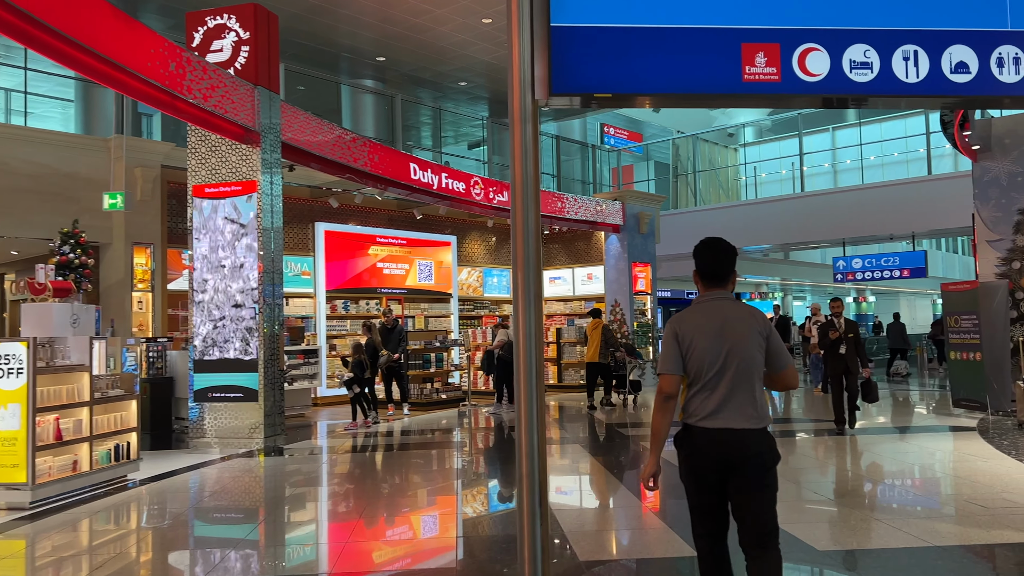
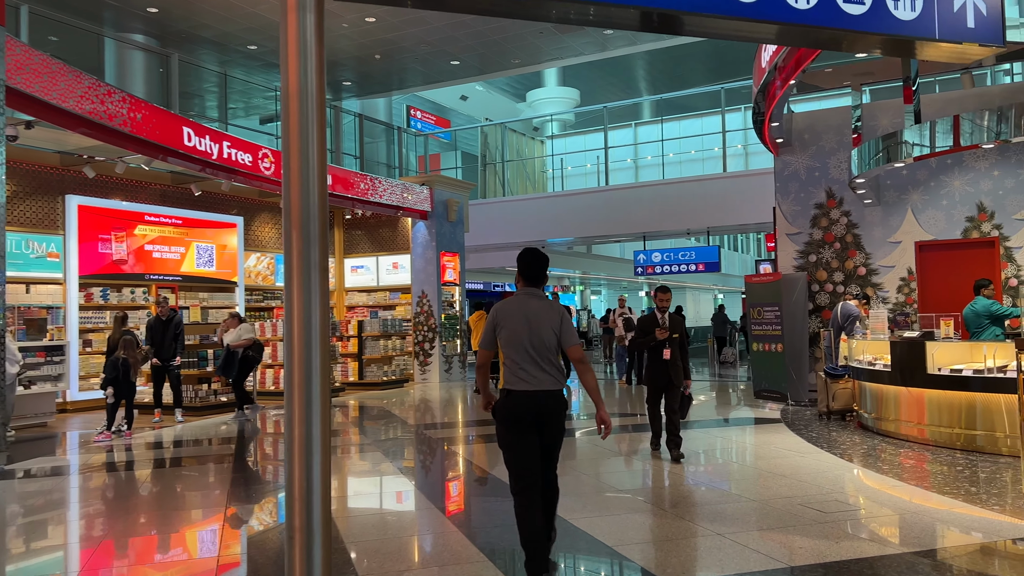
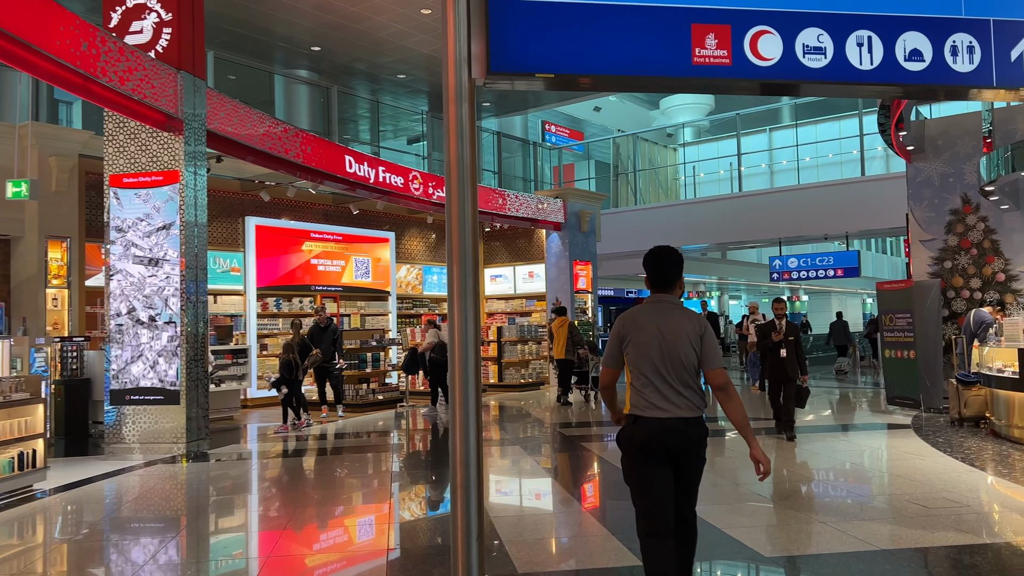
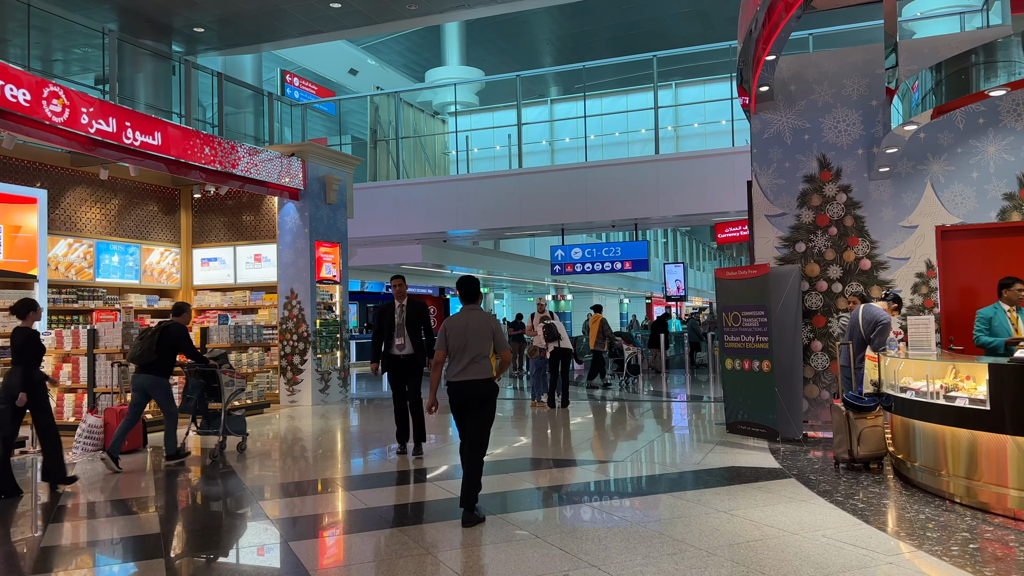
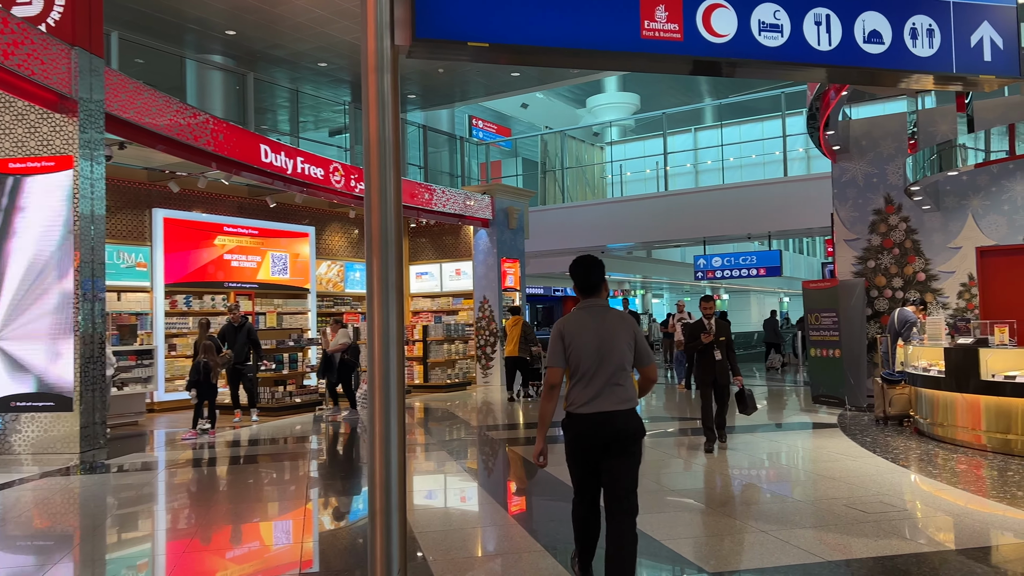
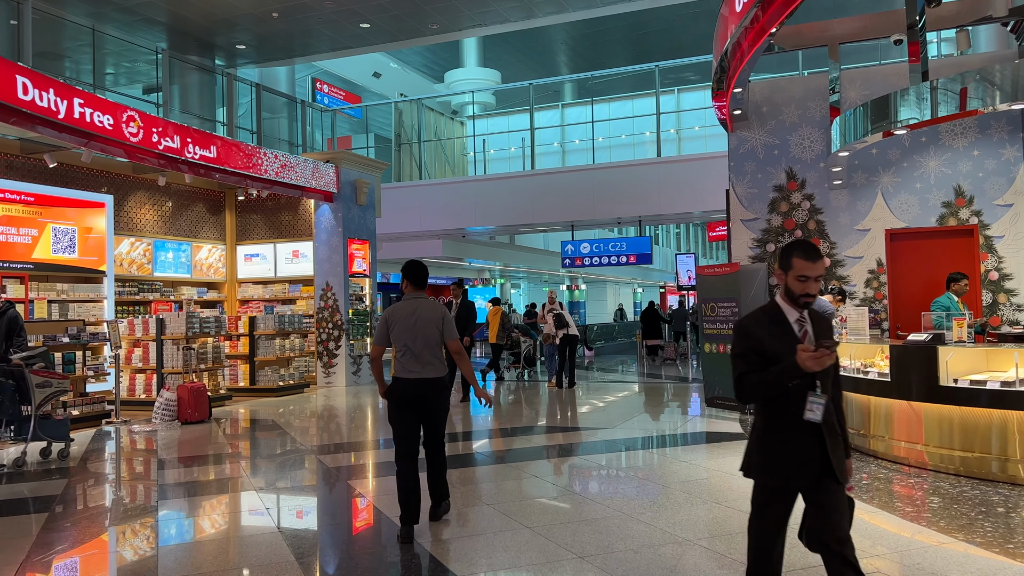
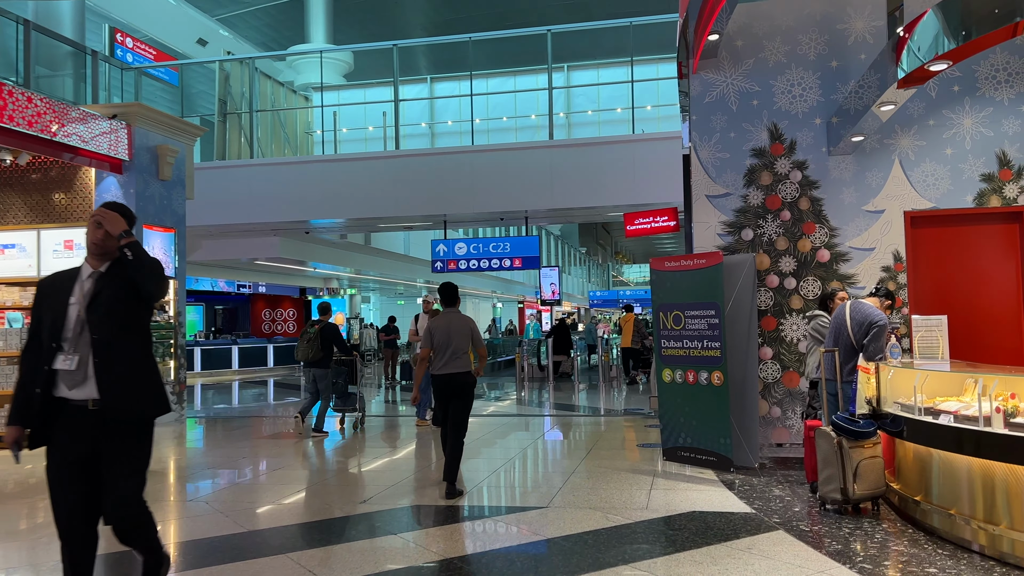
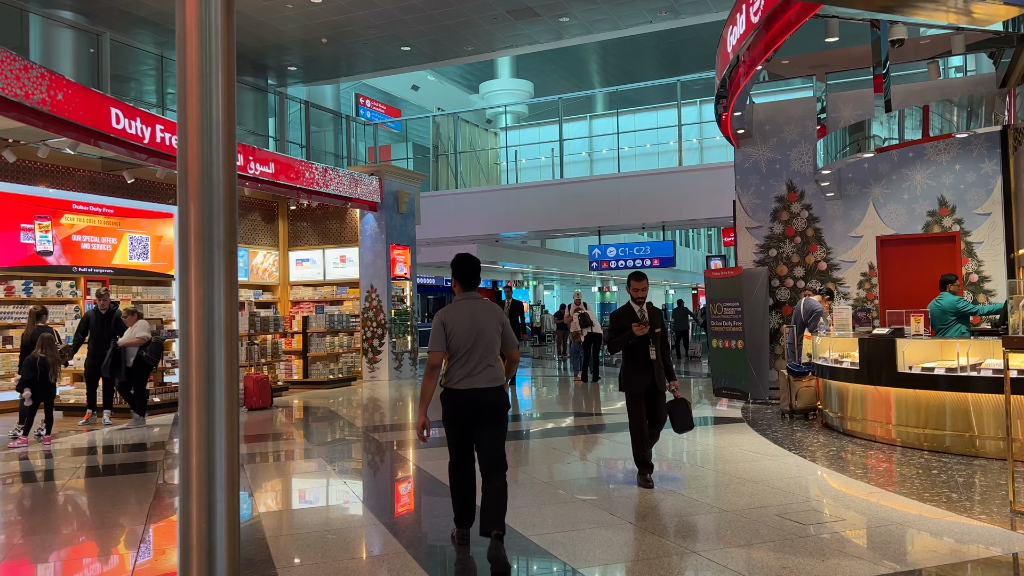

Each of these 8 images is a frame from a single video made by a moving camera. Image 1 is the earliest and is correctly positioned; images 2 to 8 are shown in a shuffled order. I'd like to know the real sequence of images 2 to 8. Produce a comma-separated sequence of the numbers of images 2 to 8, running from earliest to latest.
3, 5, 2, 8, 6, 4, 7
